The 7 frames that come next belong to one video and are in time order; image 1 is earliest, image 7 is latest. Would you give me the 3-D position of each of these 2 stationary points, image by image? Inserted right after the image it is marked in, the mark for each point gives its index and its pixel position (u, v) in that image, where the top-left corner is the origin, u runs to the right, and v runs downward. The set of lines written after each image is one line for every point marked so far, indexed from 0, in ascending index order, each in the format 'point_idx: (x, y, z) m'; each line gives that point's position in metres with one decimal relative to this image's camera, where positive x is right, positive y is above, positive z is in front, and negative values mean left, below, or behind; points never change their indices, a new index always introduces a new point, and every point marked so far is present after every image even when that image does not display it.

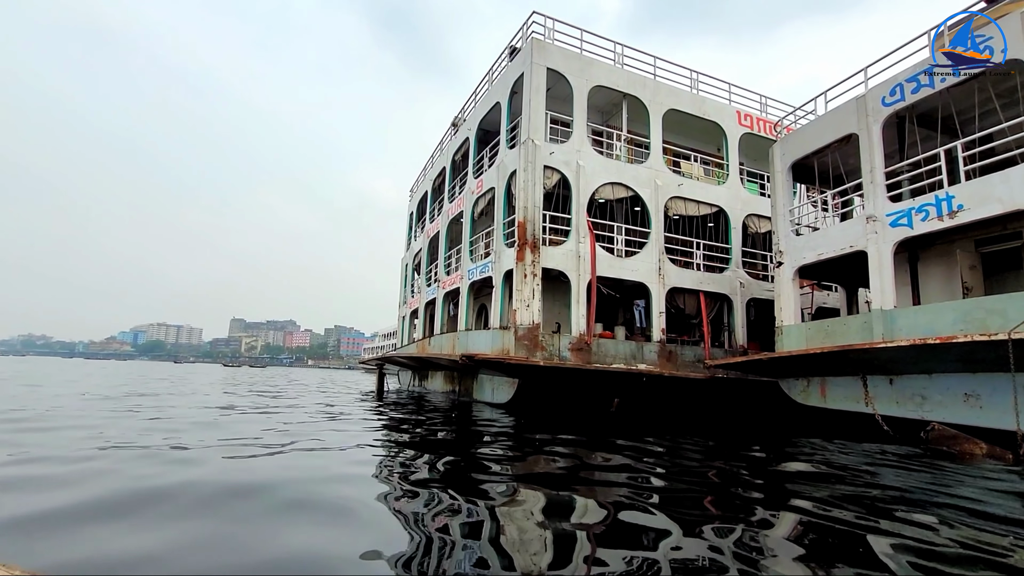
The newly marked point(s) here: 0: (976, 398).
0: (+7.4, -1.7, +8.0) m
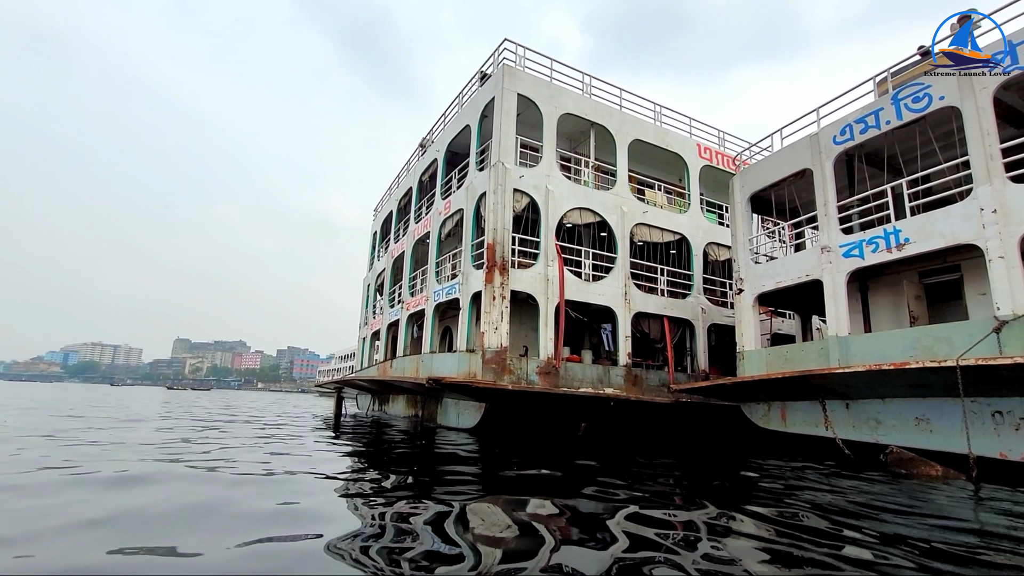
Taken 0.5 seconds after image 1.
0: (+6.9, -2.2, +8.4) m
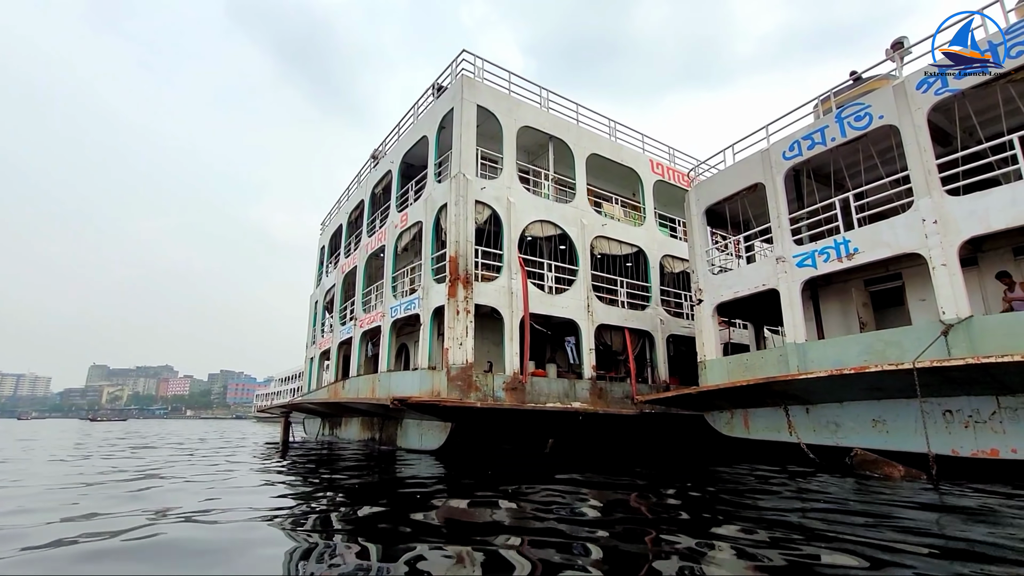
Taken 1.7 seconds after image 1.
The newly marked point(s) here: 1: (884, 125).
0: (+6.4, -2.3, +8.7) m
1: (+7.0, +3.1, +9.5) m
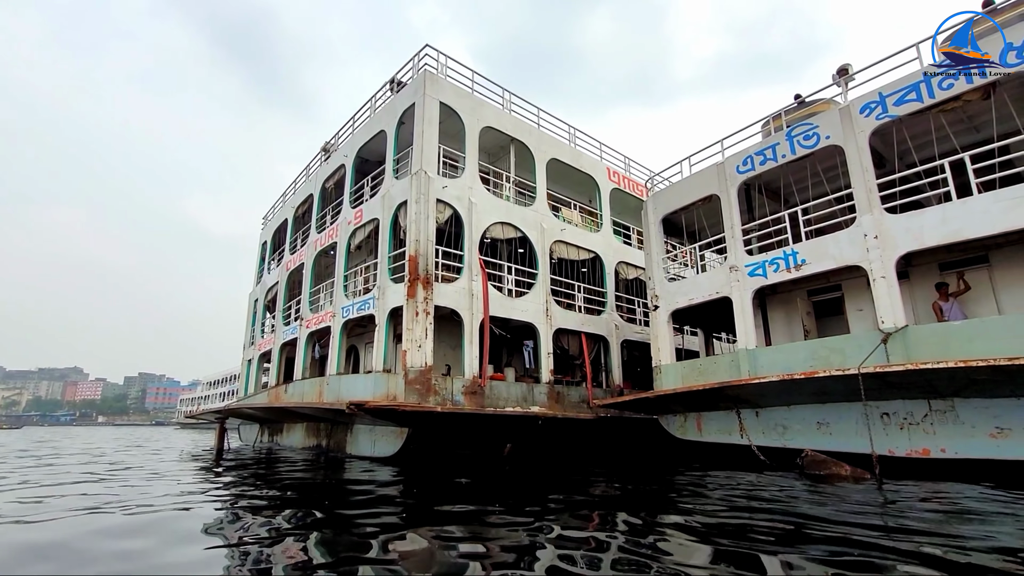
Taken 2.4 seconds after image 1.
0: (+5.8, -2.5, +9.2) m
1: (+6.4, +2.9, +10.1) m
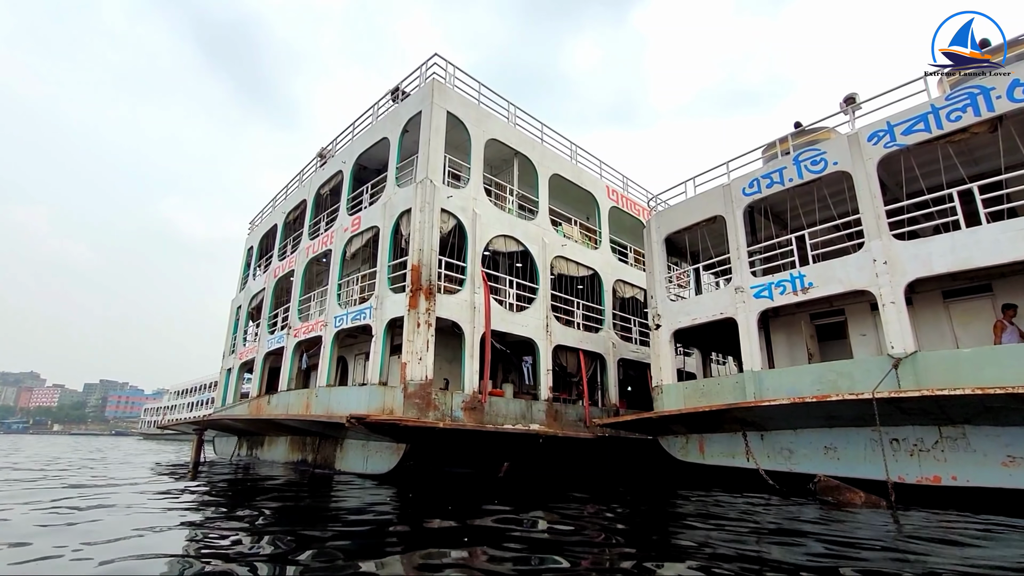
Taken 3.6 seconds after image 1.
0: (+5.9, -2.9, +9.2) m
1: (+6.6, +2.4, +10.2) m
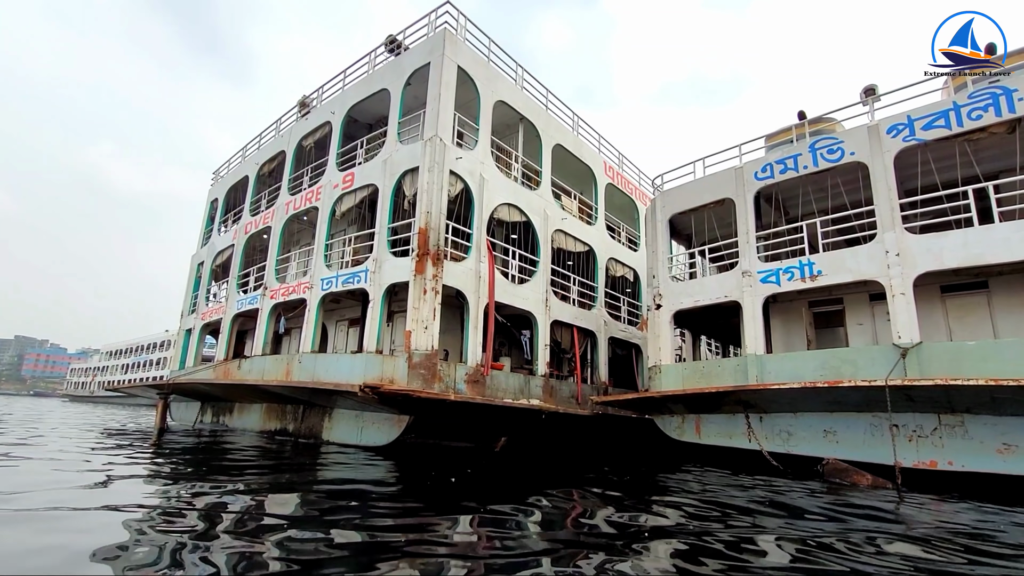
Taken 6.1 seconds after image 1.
0: (+6.0, -2.7, +9.4) m
1: (+7.0, +2.6, +10.3) m
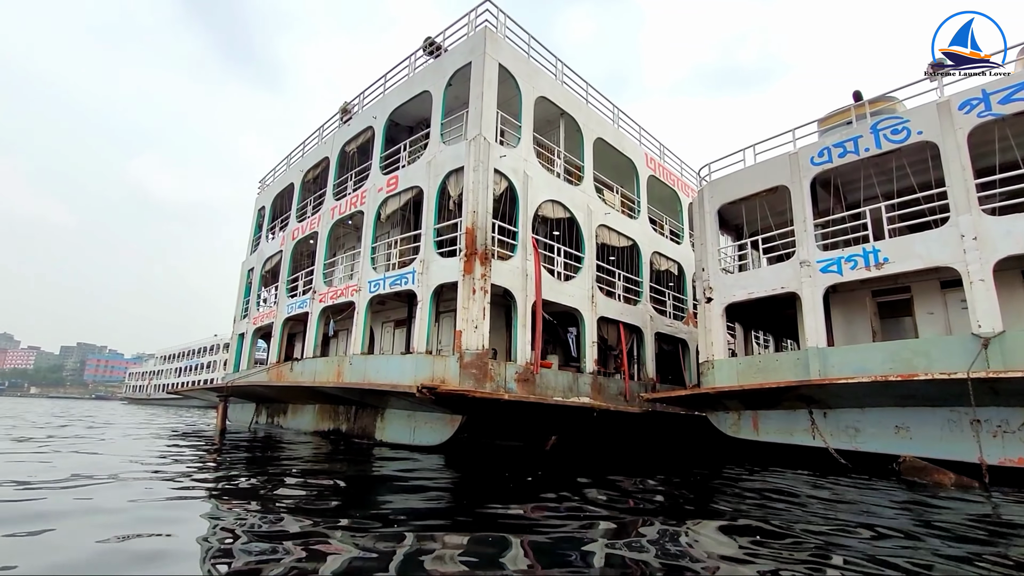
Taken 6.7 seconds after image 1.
0: (+7.0, -2.5, +8.9) m
1: (+7.9, +2.8, +9.7) m
